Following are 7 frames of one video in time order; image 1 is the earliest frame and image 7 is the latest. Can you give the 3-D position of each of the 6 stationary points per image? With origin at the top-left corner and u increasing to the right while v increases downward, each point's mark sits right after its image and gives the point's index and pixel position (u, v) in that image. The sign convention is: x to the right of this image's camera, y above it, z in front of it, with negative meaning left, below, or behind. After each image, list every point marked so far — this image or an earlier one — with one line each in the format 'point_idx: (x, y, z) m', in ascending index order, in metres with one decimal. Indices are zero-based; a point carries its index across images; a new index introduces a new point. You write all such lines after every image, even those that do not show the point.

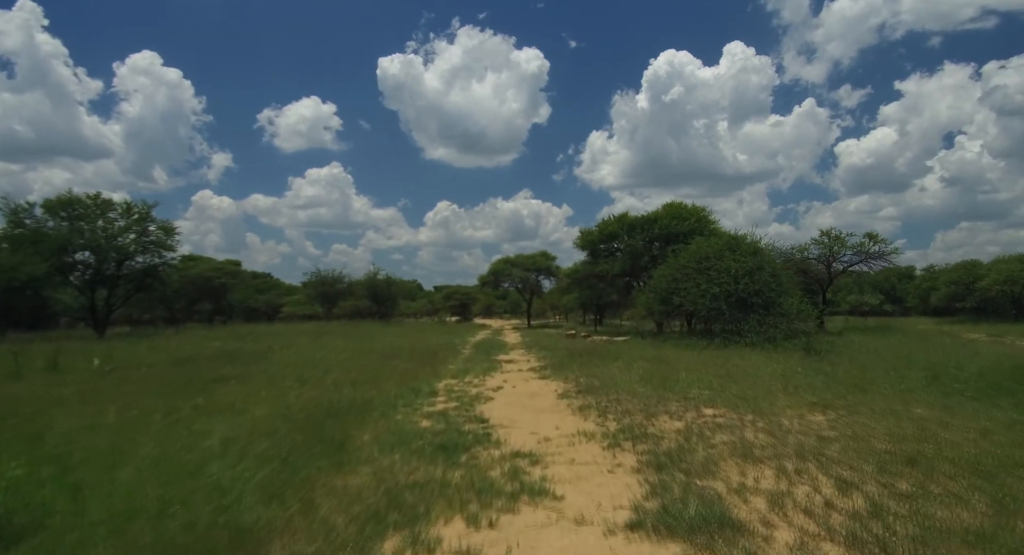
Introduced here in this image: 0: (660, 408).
0: (+3.2, -2.8, +10.9) m
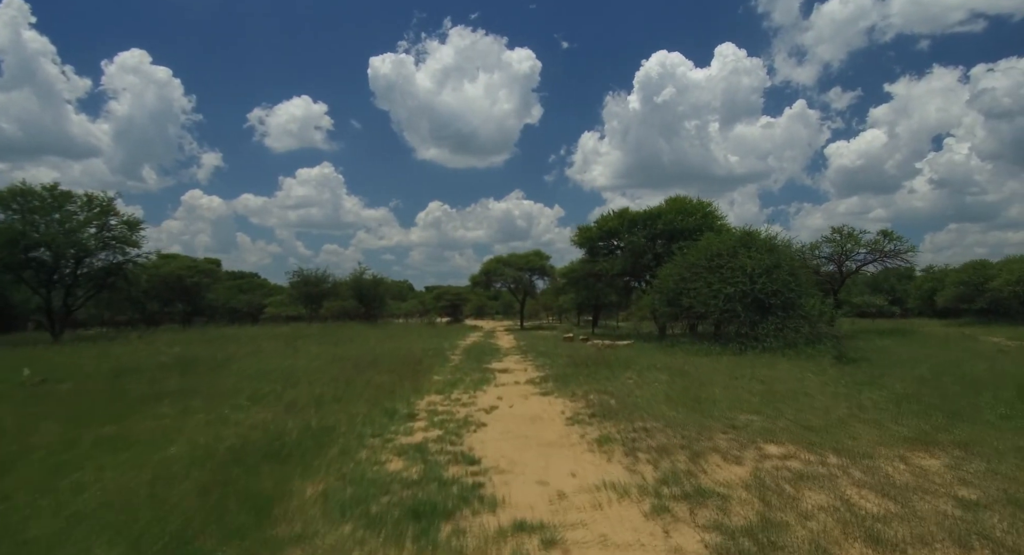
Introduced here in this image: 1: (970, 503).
0: (+3.2, -2.7, +8.3) m
1: (+5.2, -2.6, +5.8) m
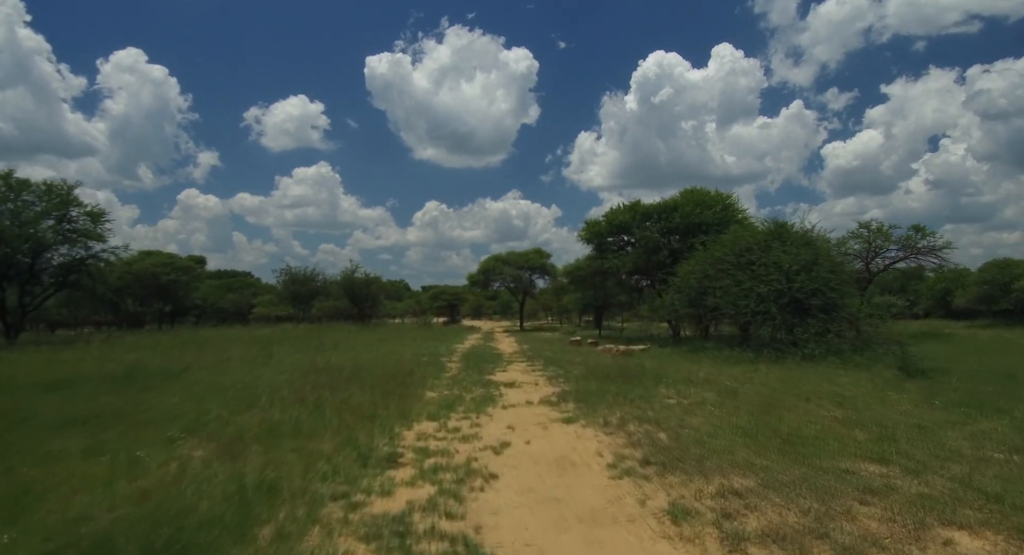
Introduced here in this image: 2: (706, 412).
0: (+3.5, -2.6, +5.2) m
1: (+5.6, -2.5, +2.7) m
2: (+4.1, -2.9, +10.7) m
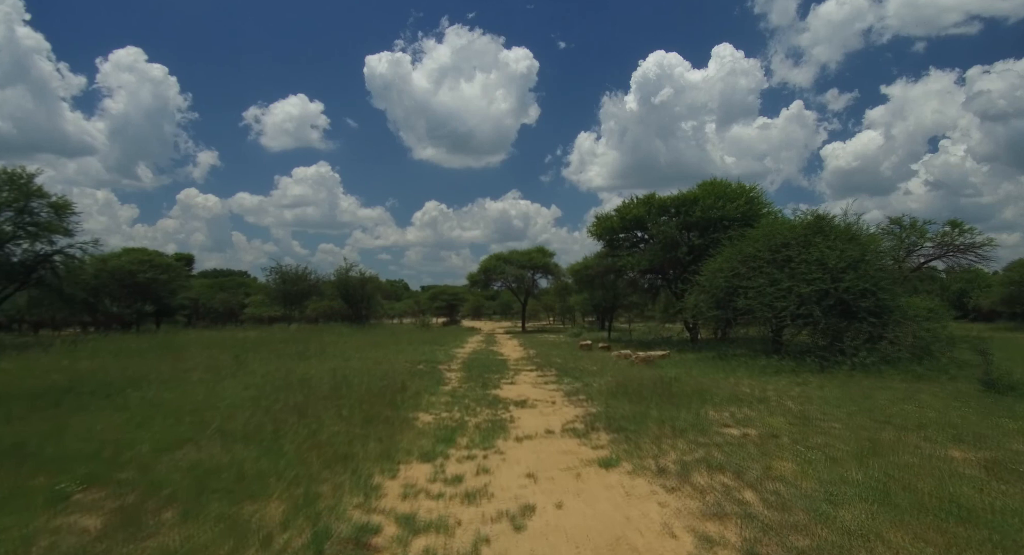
0: (+3.9, -2.5, +2.5) m
1: (+5.9, -2.4, 0.0) m
2: (+4.5, -2.8, +8.0) m
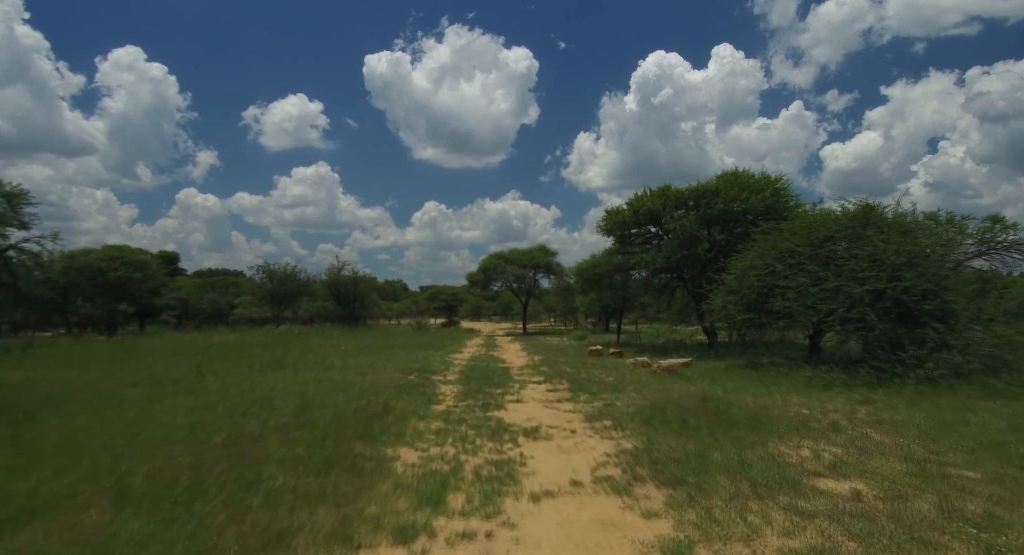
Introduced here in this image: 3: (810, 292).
0: (+4.1, -2.4, -0.3) m
1: (+6.1, -2.3, -2.7) m
2: (+4.7, -2.7, +5.2) m
3: (+11.2, -0.5, +18.9) m
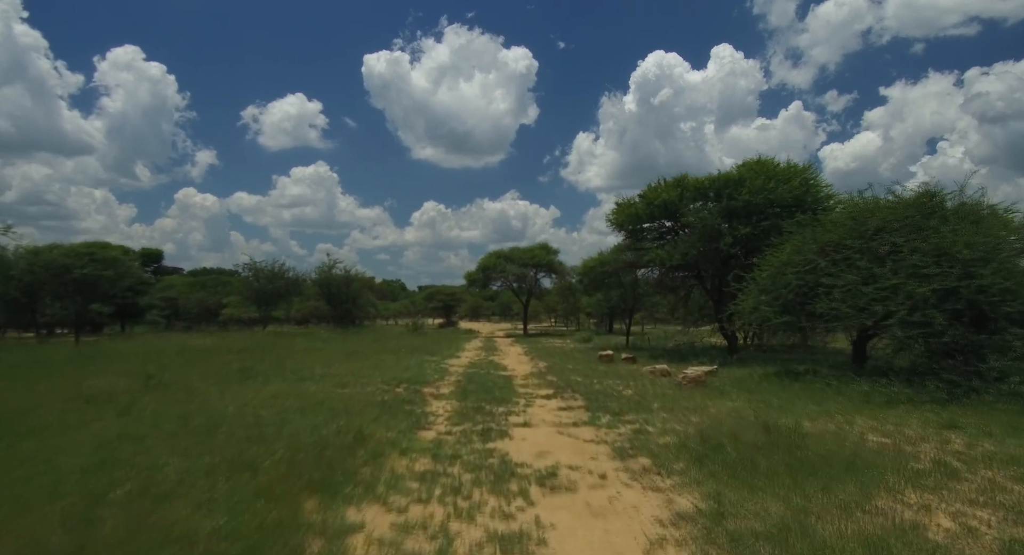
0: (+4.2, -2.3, -2.9) m
1: (+6.3, -2.2, -5.4) m
2: (+4.8, -2.6, +2.6) m
3: (+11.3, -0.4, +16.3) m
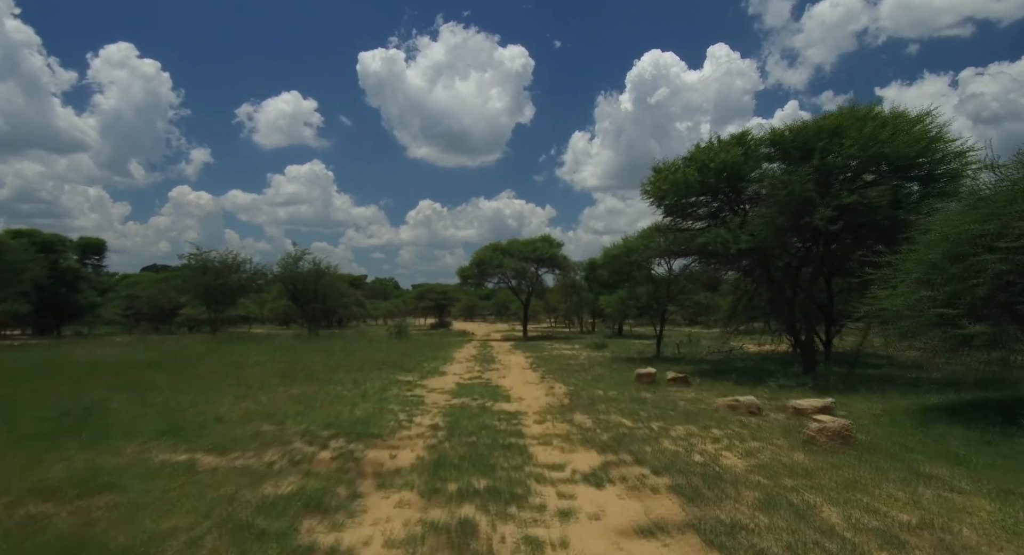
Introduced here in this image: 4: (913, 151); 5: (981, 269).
0: (+4.6, -2.0, -10.2) m
1: (+6.7, -1.8, -12.6) m
2: (+5.2, -2.2, -4.6) m
3: (+11.6, 0.0, +9.1) m
4: (+14.0, +4.4, +17.3) m
5: (+10.4, +0.2, +11.2) m
